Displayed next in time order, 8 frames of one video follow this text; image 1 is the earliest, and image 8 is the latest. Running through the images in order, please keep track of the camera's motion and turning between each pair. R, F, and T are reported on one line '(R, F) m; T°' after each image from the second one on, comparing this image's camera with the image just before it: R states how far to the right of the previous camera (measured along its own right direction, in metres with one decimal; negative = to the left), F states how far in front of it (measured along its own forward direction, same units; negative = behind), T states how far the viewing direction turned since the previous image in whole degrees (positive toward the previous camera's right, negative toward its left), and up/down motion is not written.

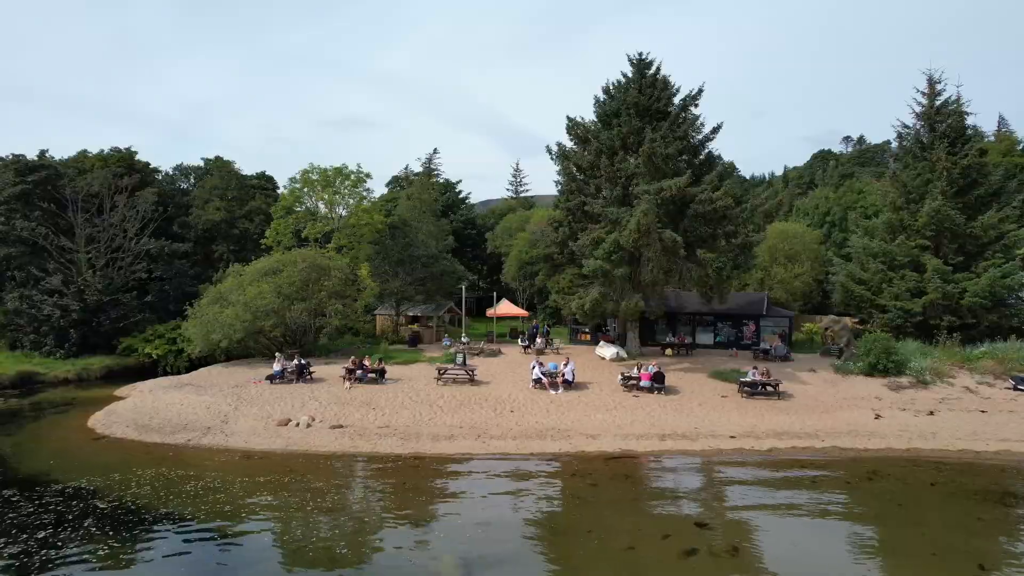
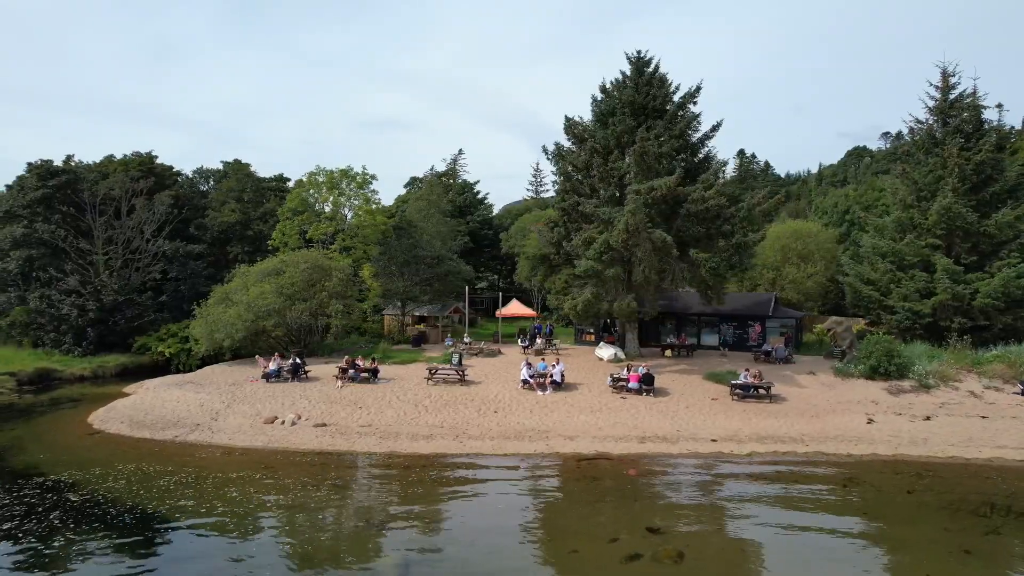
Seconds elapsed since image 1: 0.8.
(+1.6, +0.1) m; -3°
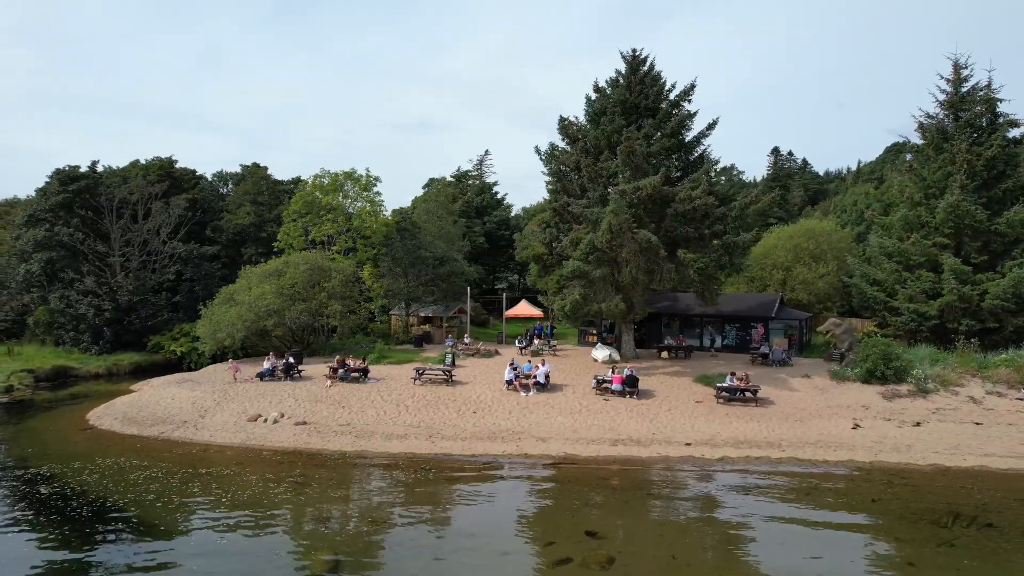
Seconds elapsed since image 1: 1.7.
(+1.9, +0.1) m; -3°
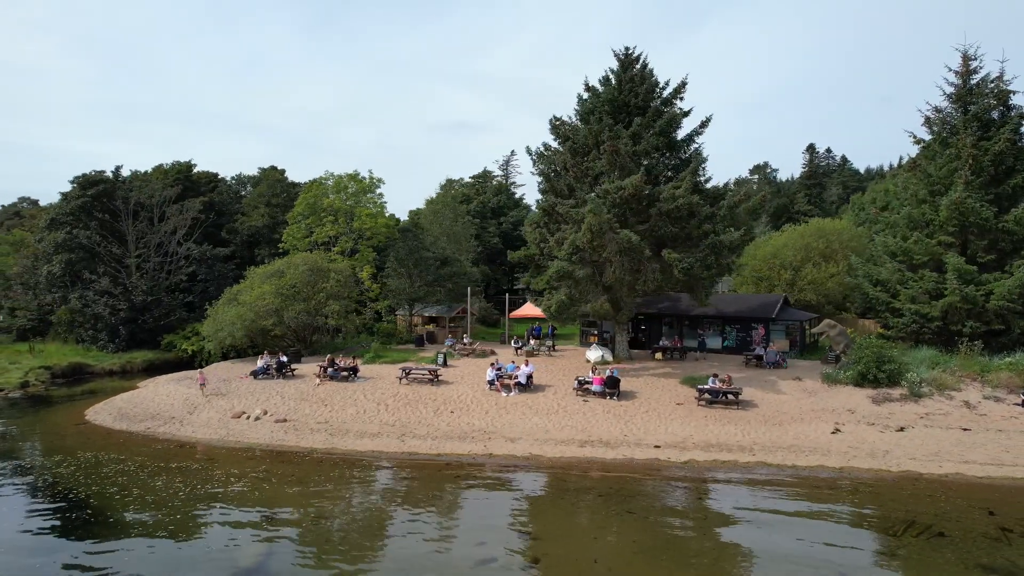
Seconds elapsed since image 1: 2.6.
(+2.0, 0.0) m; -3°
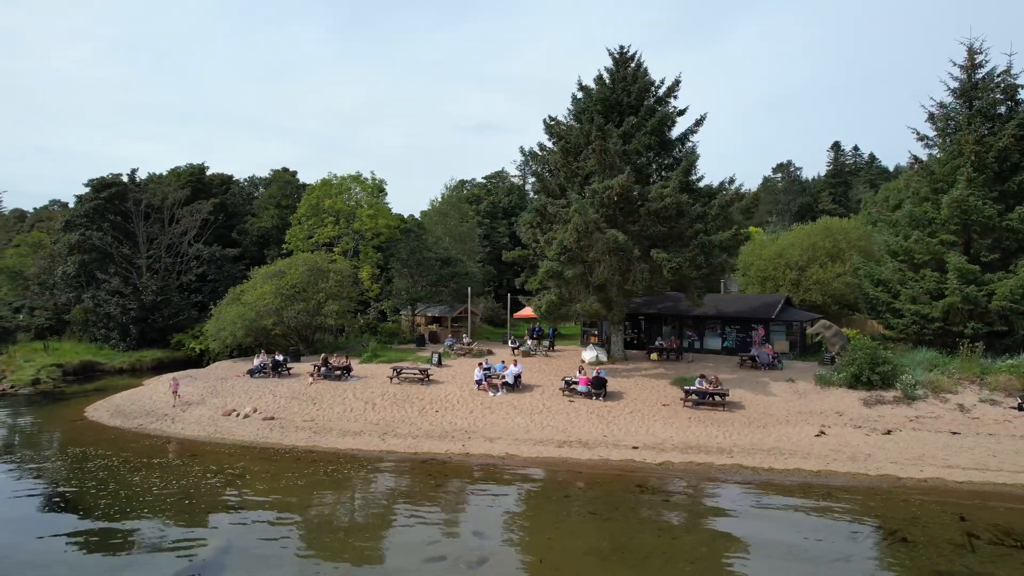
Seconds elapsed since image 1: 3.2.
(+1.4, 0.0) m; -2°
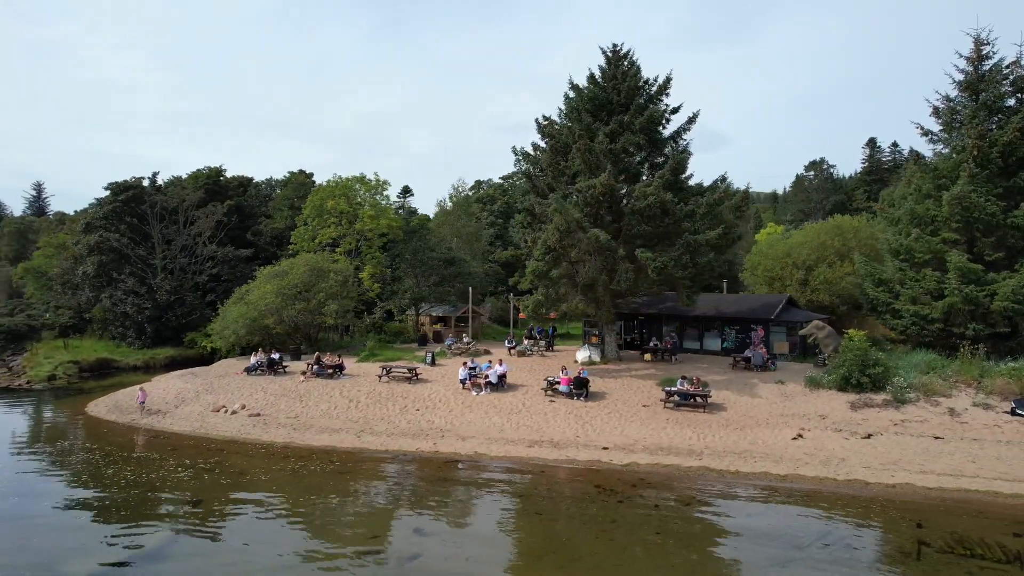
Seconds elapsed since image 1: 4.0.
(+1.8, 0.0) m; -3°
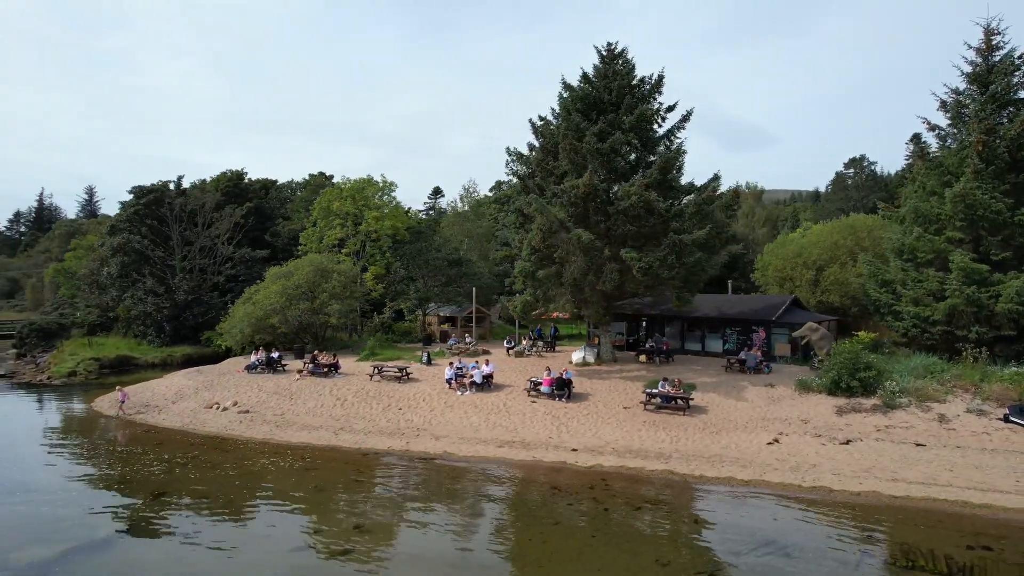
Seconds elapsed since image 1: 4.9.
(+2.0, 0.0) m; -3°
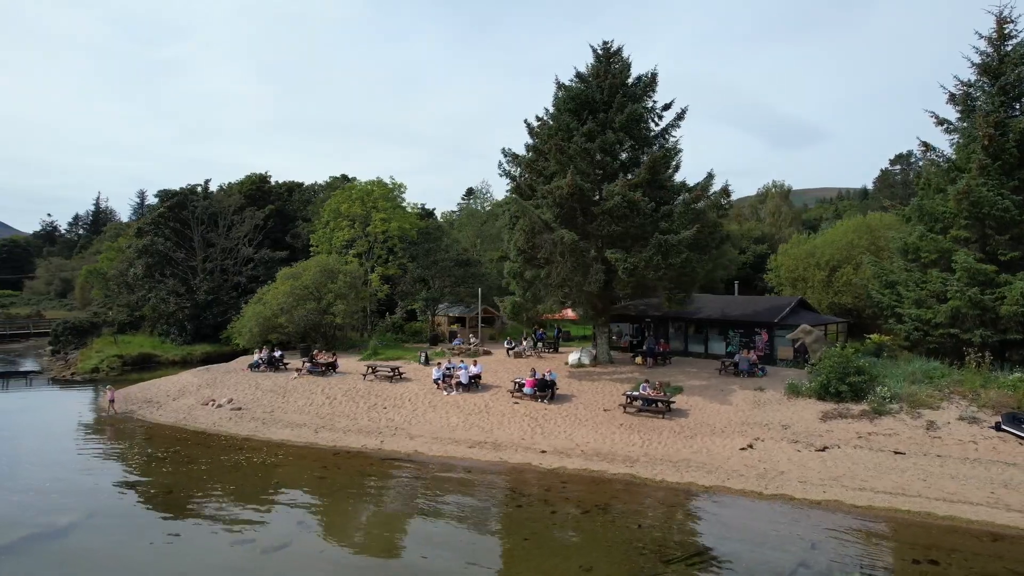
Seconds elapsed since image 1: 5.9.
(+2.0, 0.0) m; -3°
